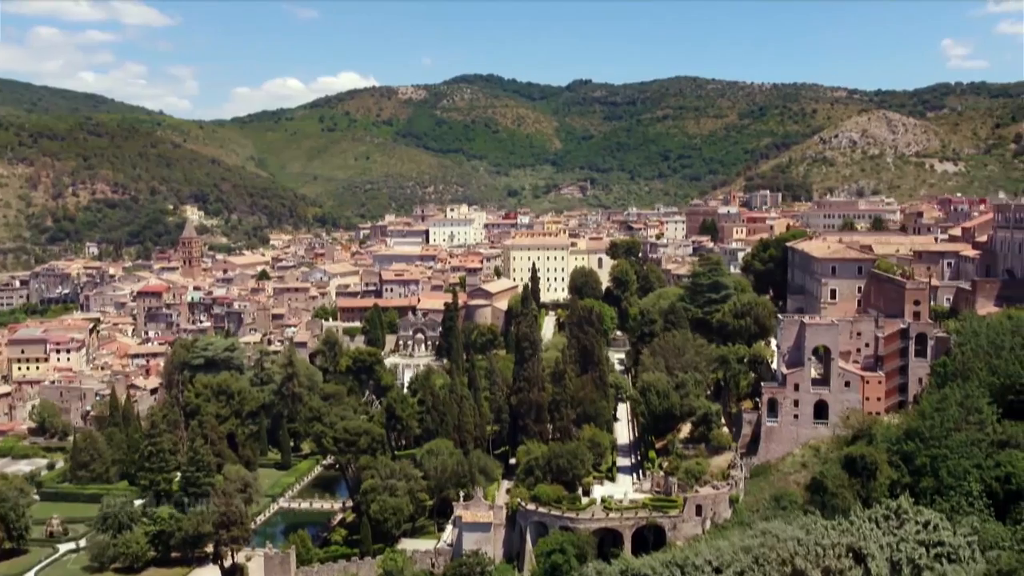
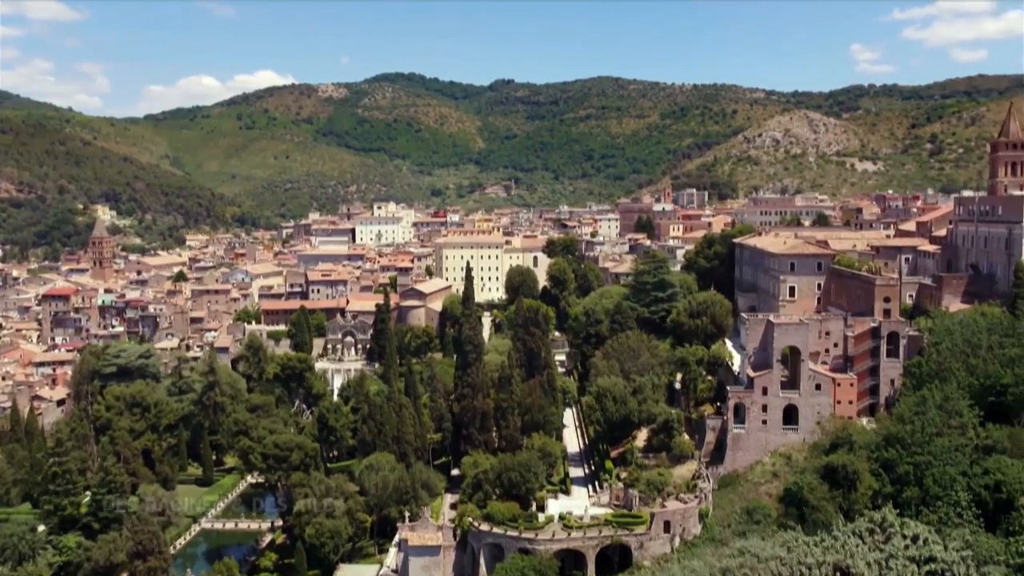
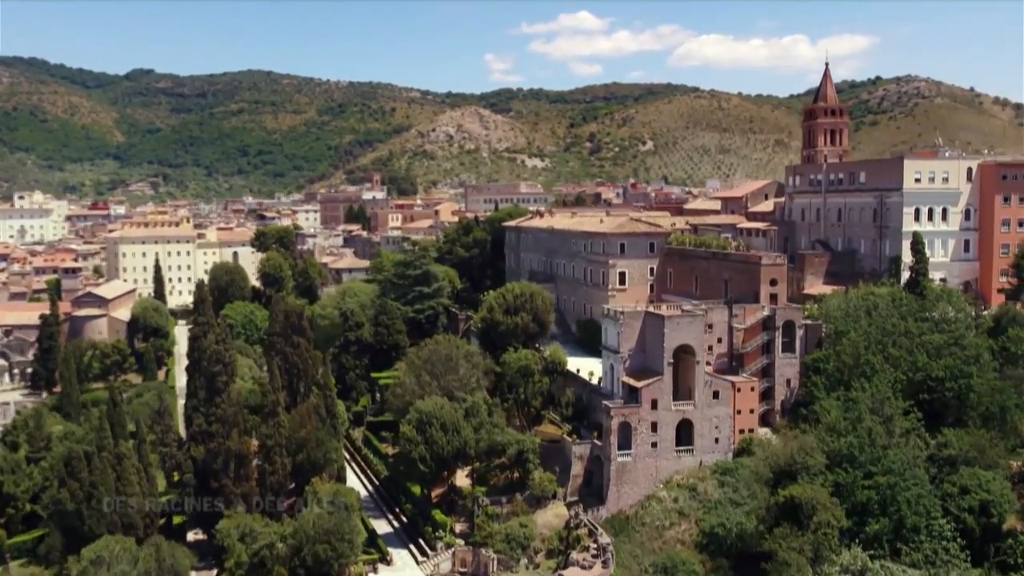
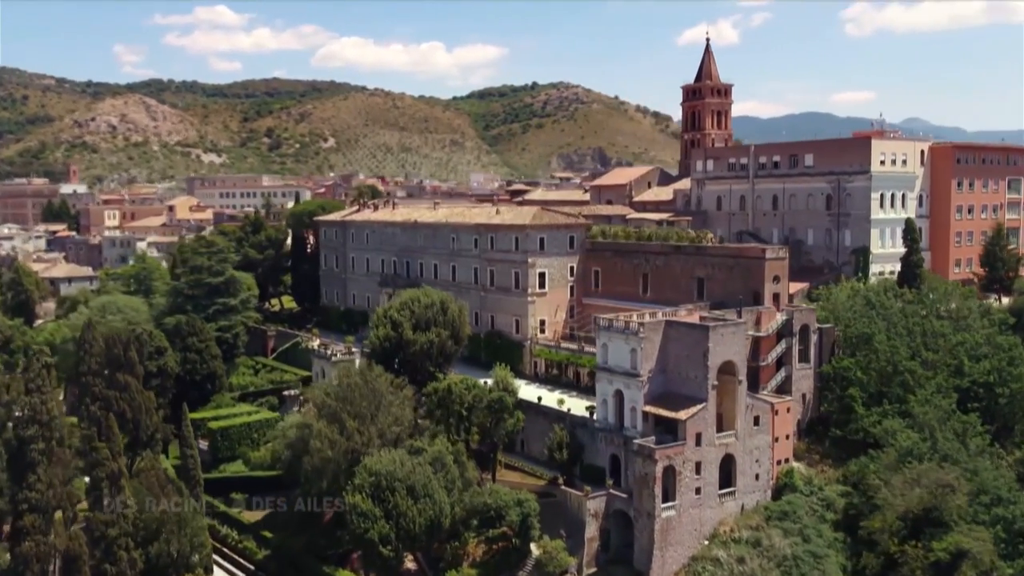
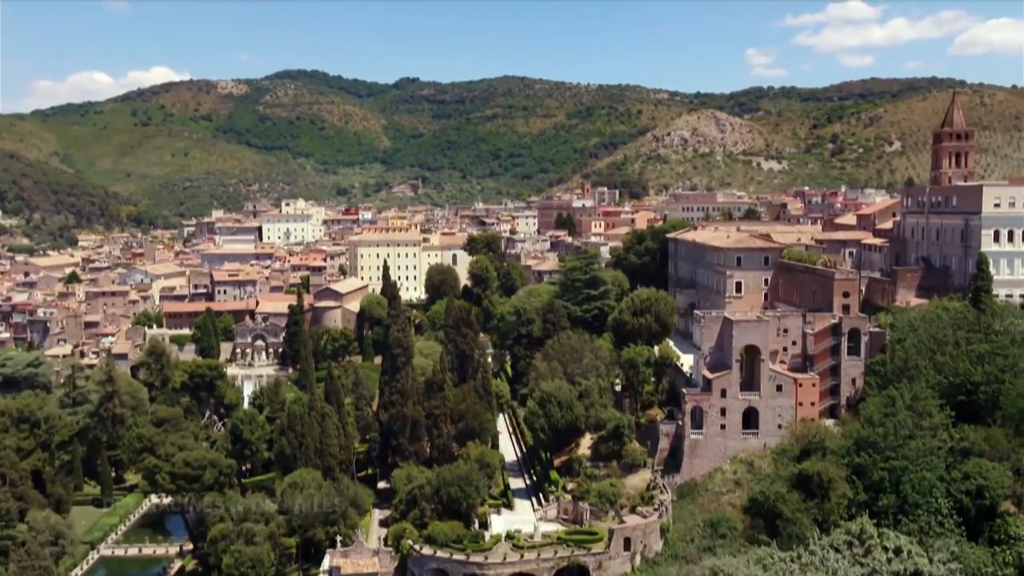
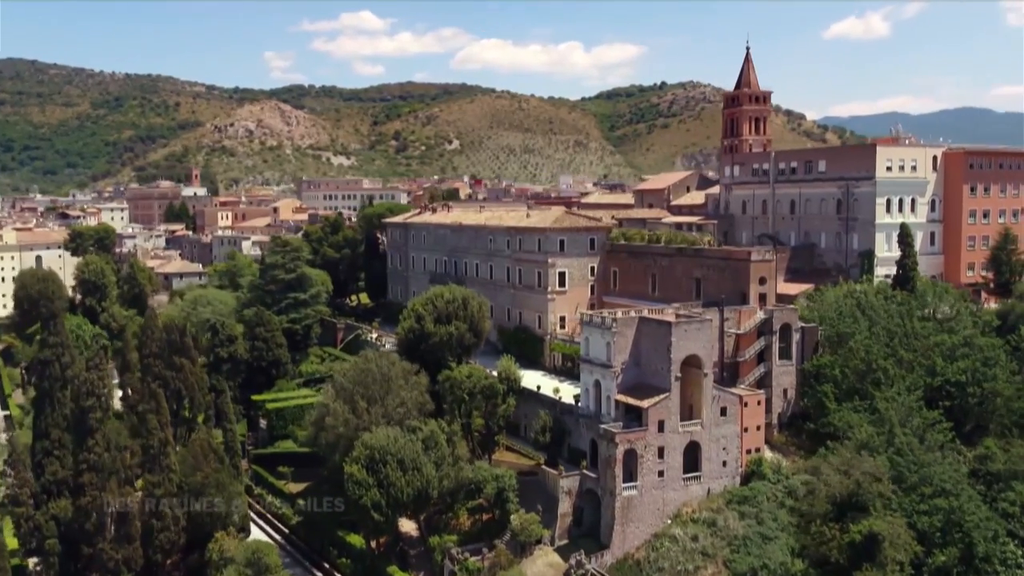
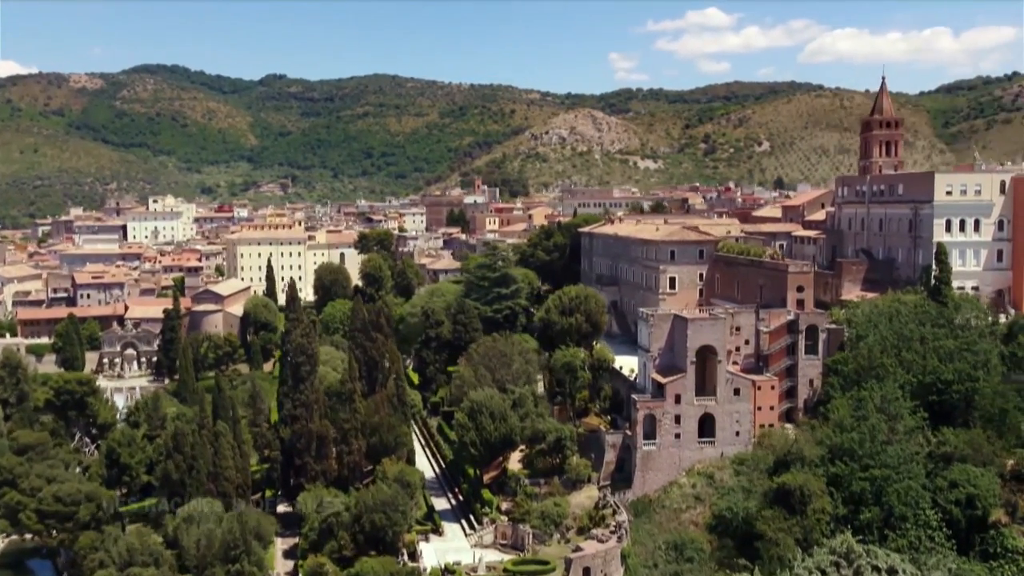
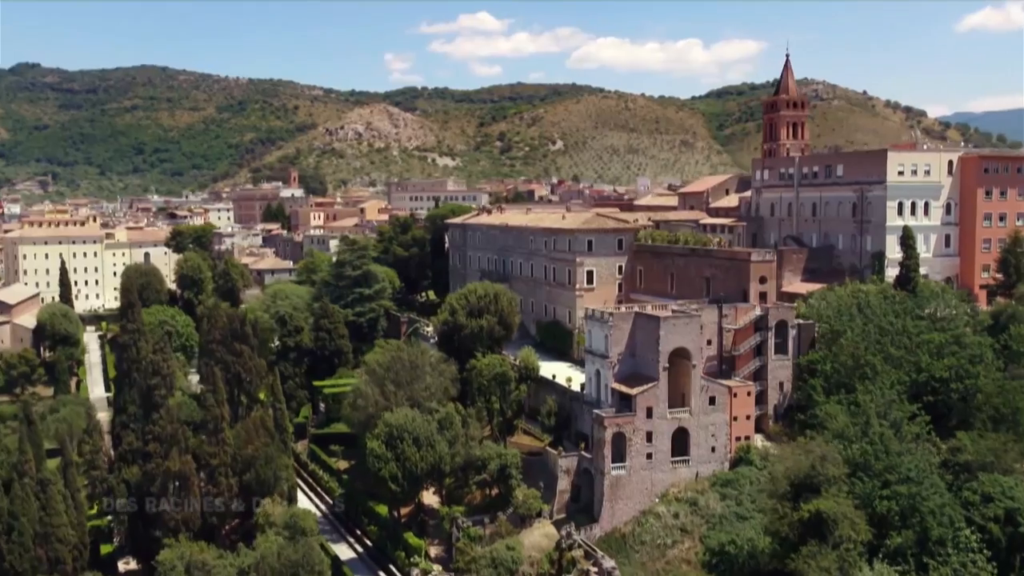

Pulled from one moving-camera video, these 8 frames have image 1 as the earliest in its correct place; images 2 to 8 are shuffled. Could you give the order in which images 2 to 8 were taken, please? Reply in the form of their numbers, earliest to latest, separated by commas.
2, 5, 7, 3, 8, 6, 4
